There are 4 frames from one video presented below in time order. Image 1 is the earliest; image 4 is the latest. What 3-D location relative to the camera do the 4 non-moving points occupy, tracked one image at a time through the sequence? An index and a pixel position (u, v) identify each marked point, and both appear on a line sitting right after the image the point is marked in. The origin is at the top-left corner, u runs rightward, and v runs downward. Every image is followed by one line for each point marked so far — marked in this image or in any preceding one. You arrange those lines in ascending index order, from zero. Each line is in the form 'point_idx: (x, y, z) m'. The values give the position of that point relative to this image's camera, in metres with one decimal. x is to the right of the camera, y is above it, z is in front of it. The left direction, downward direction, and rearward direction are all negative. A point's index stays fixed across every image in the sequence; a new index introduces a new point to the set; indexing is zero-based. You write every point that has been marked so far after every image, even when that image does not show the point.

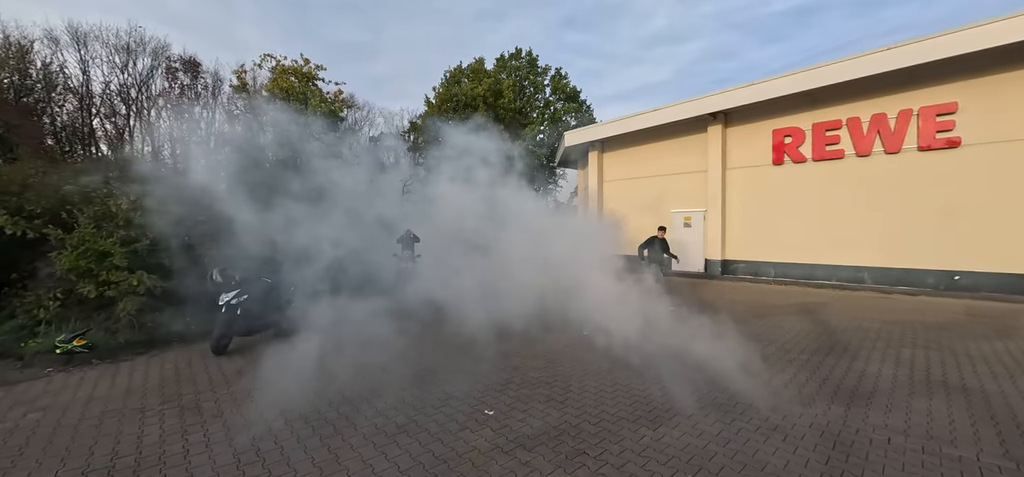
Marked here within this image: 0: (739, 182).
0: (+5.0, +1.3, +8.6) m
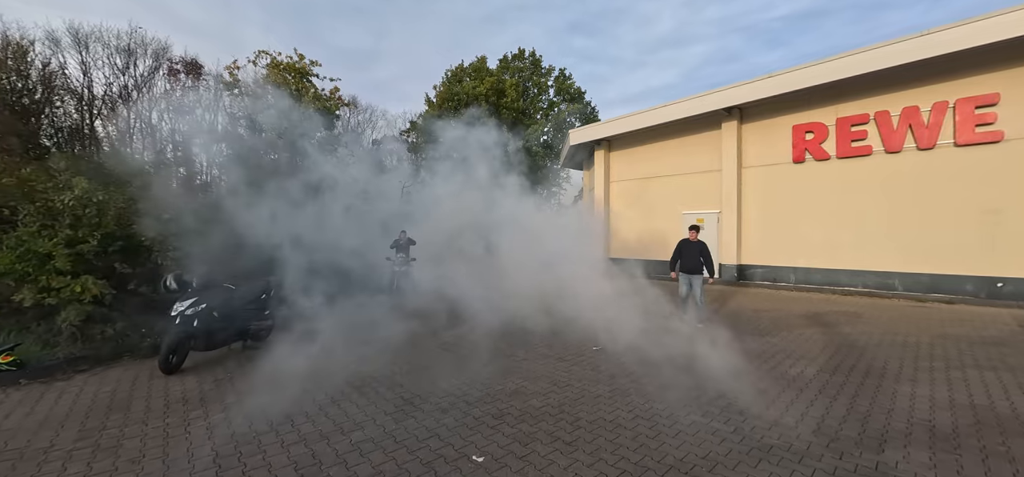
0: (+5.0, +1.2, +8.1) m
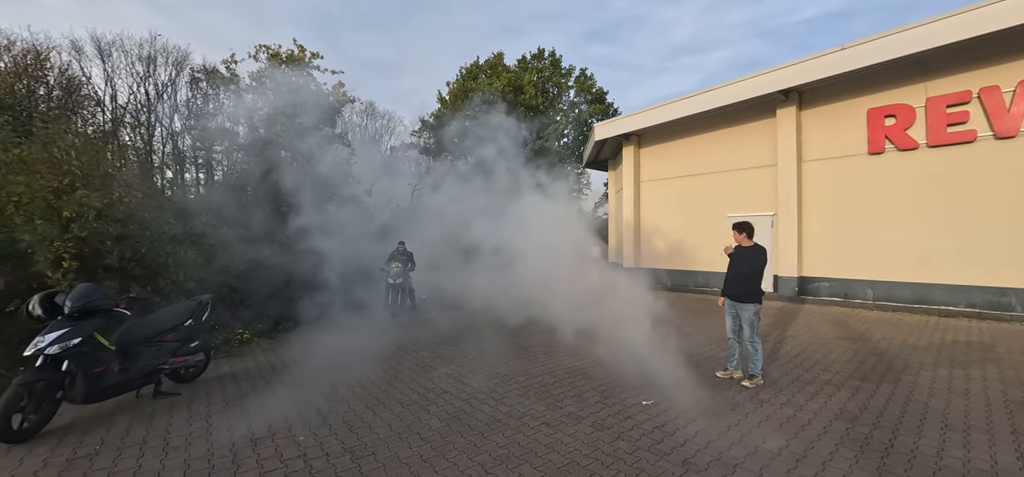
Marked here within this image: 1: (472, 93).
0: (+5.3, +1.1, +6.8) m
1: (-1.3, +4.6, +12.4) m
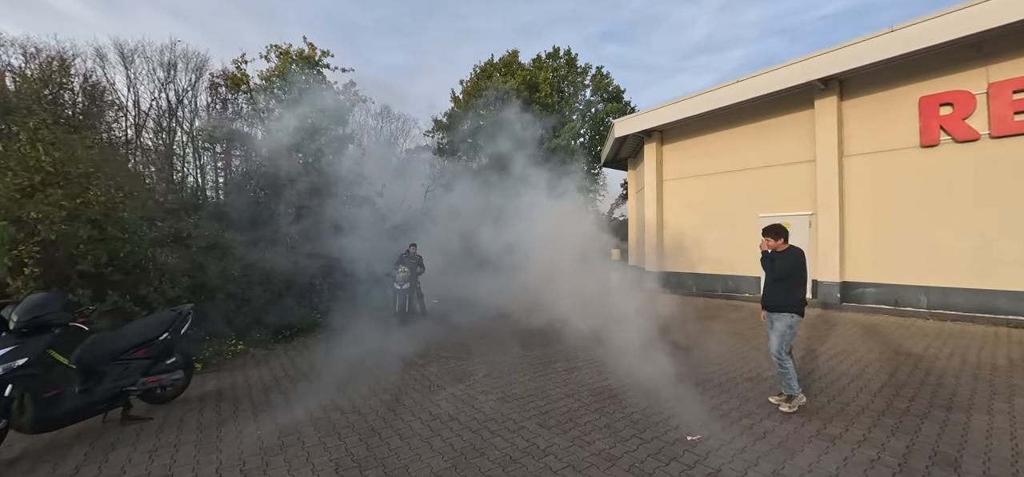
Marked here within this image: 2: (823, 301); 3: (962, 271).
0: (+5.6, +1.0, +6.2) m
1: (-0.8, +4.5, +12.1) m
2: (+5.1, -1.0, +6.5) m
3: (+6.2, -0.5, +5.5) m
